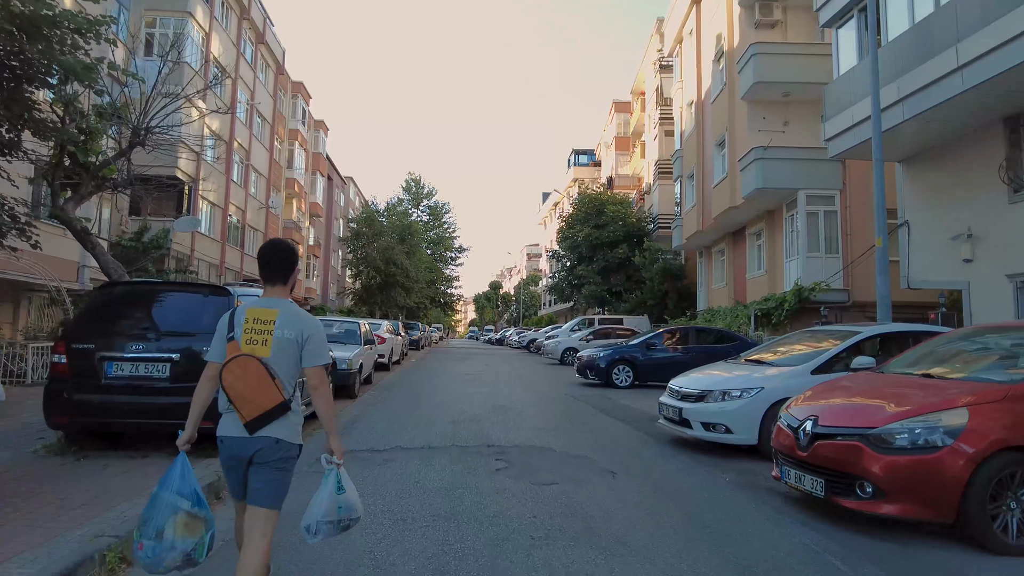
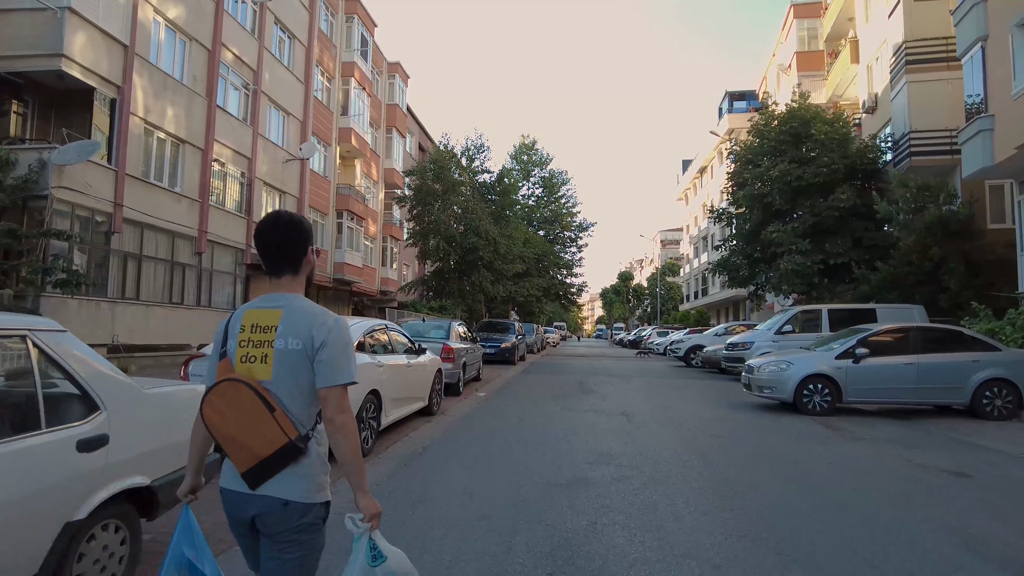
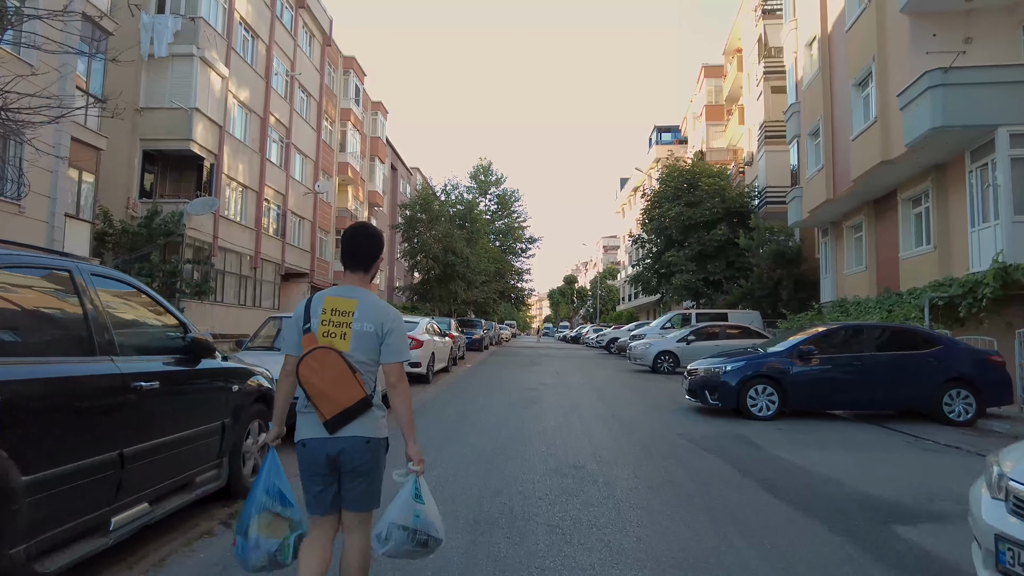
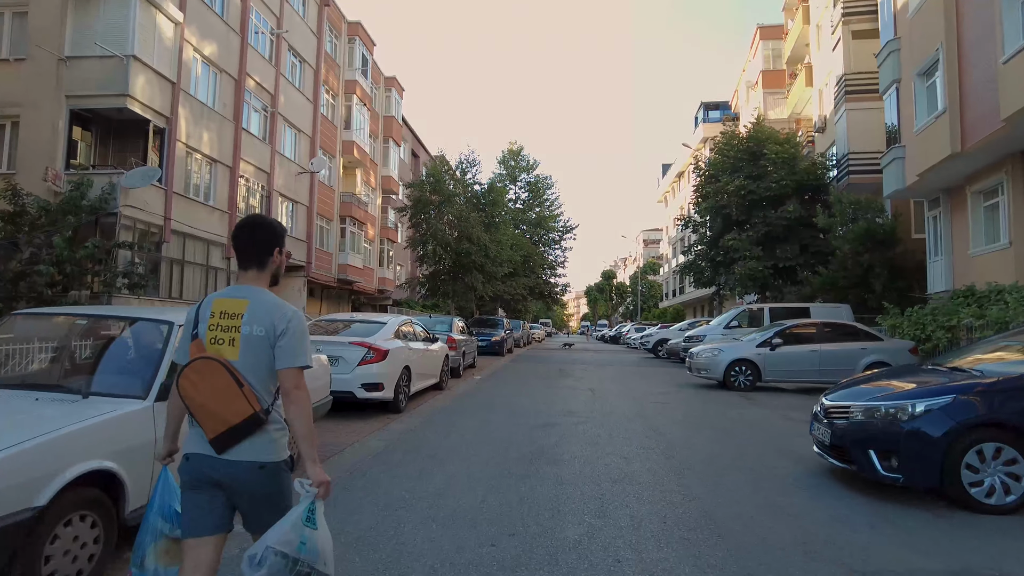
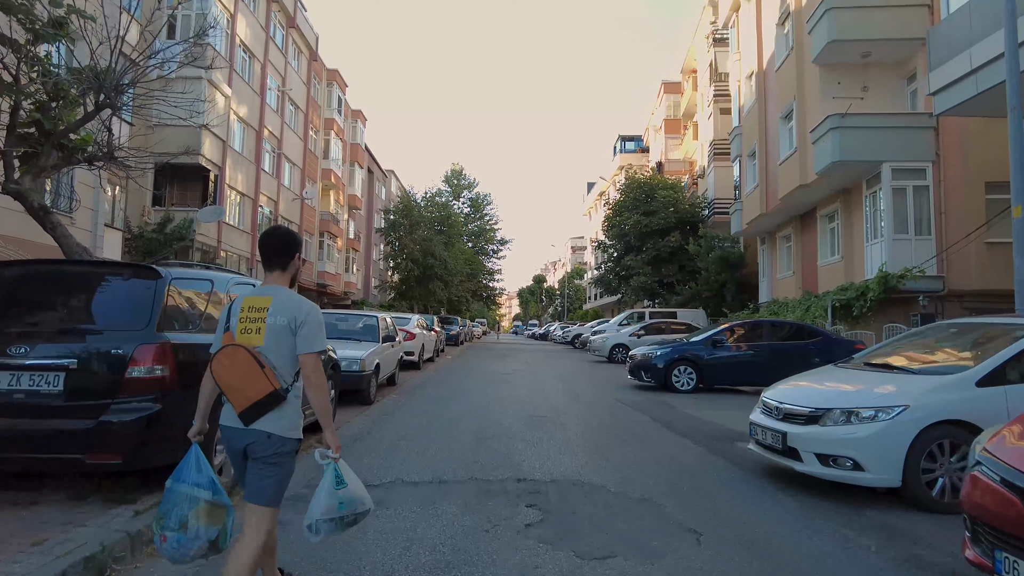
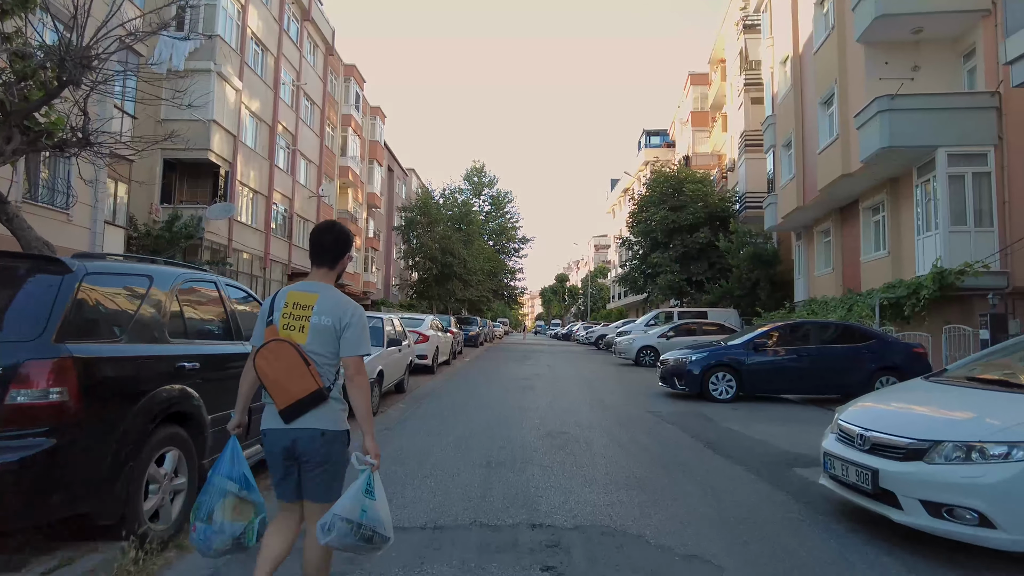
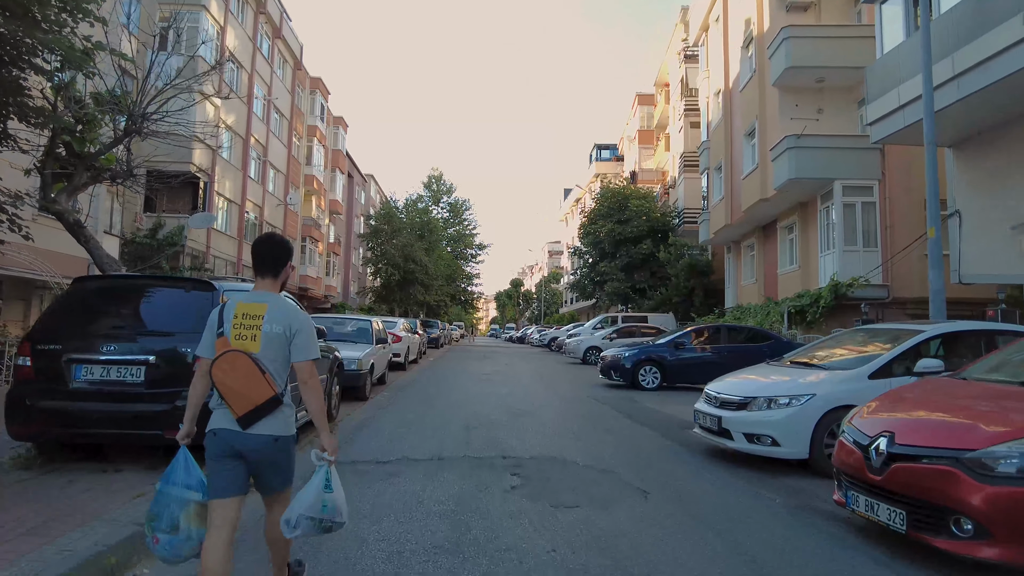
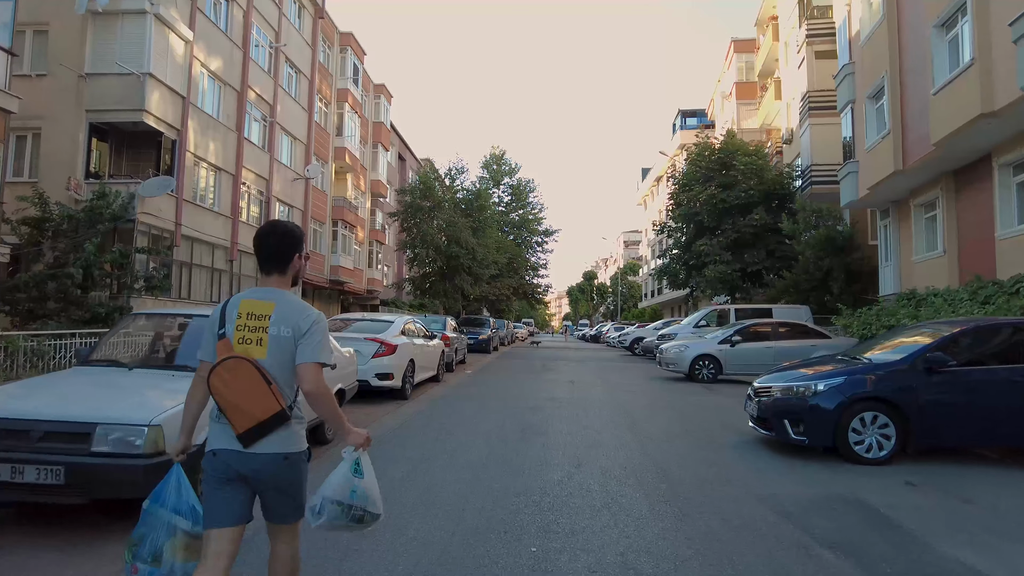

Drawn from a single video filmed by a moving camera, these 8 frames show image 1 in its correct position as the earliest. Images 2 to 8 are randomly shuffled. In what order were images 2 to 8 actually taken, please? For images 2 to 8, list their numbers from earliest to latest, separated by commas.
7, 5, 6, 3, 8, 4, 2
